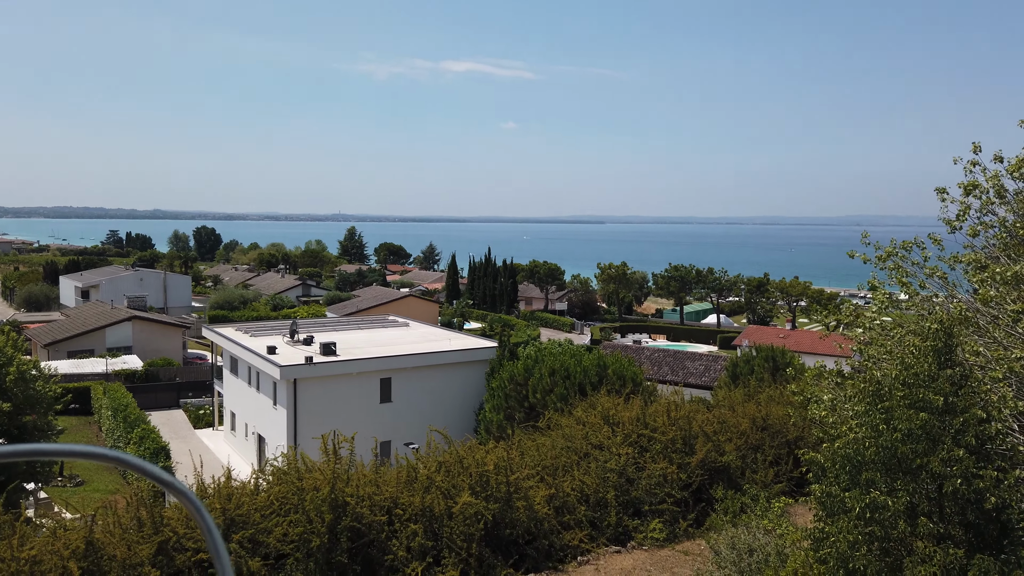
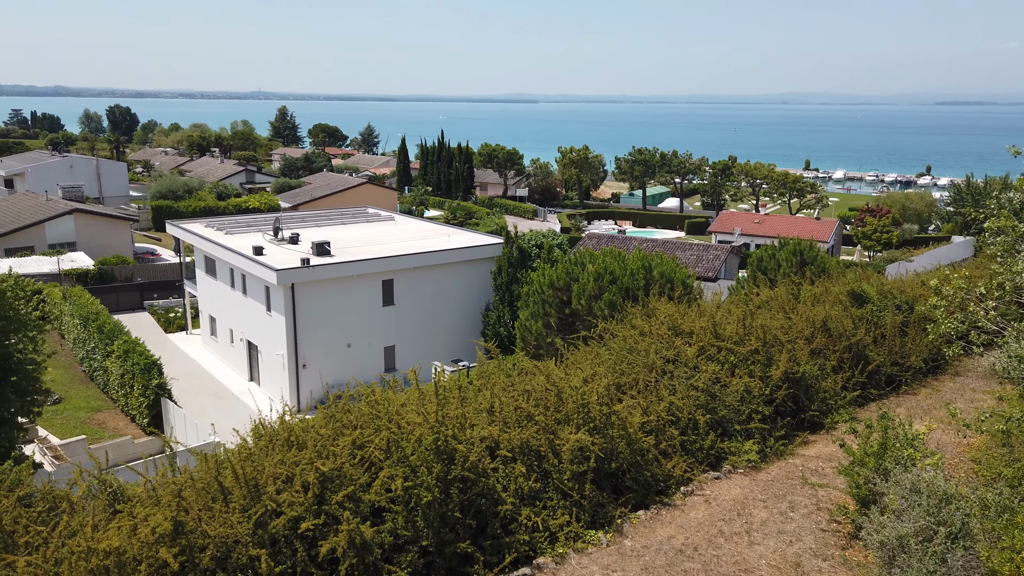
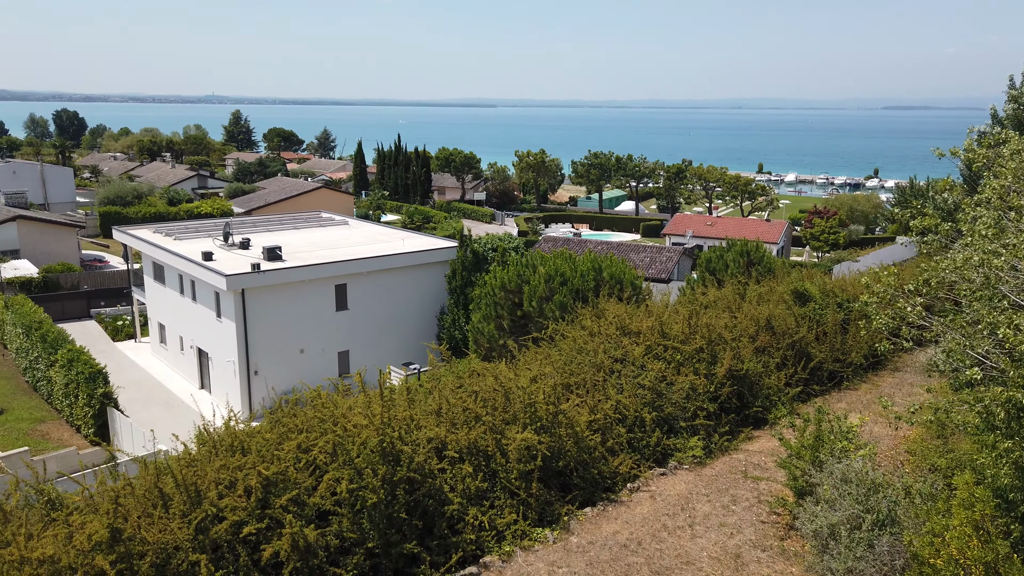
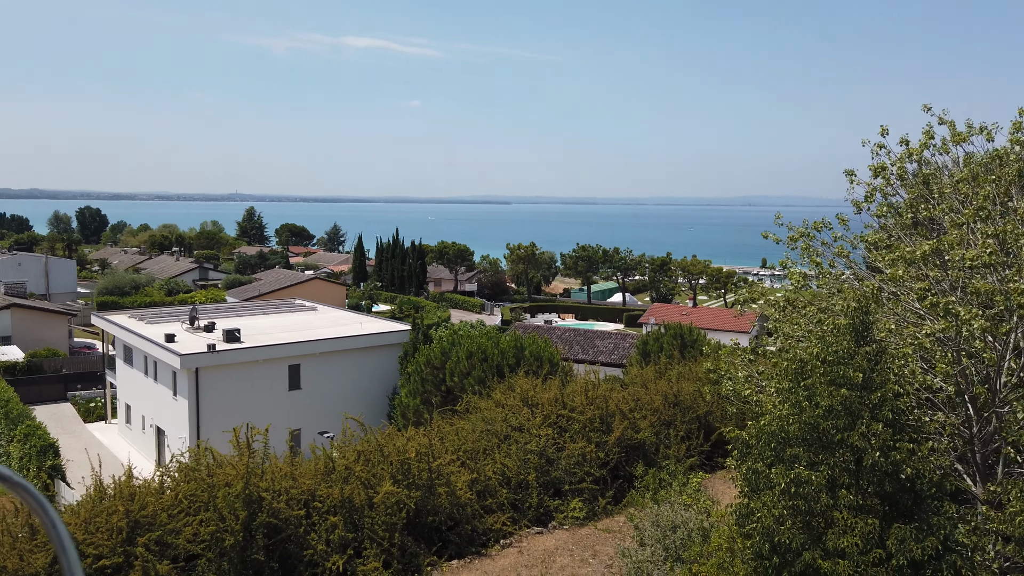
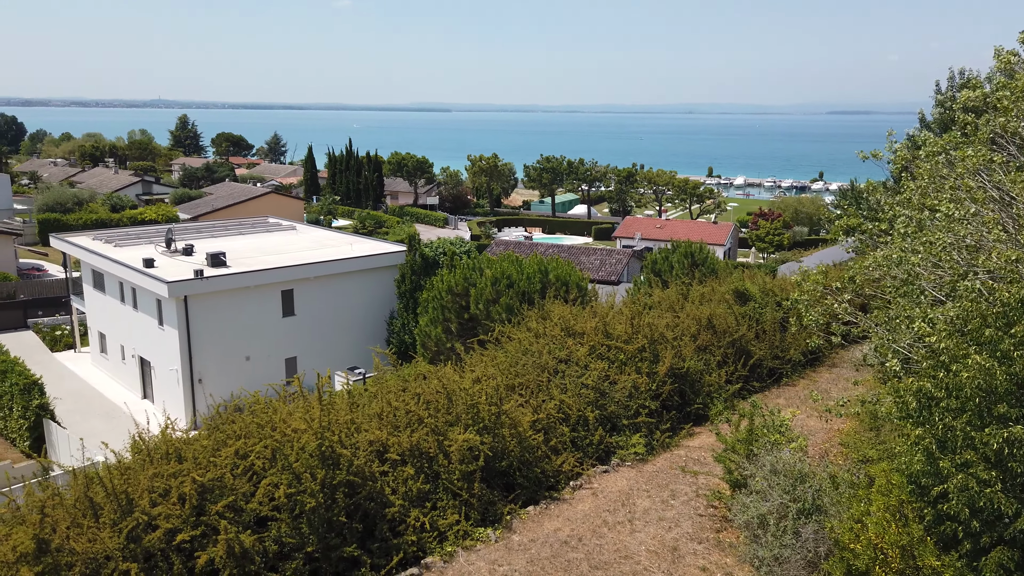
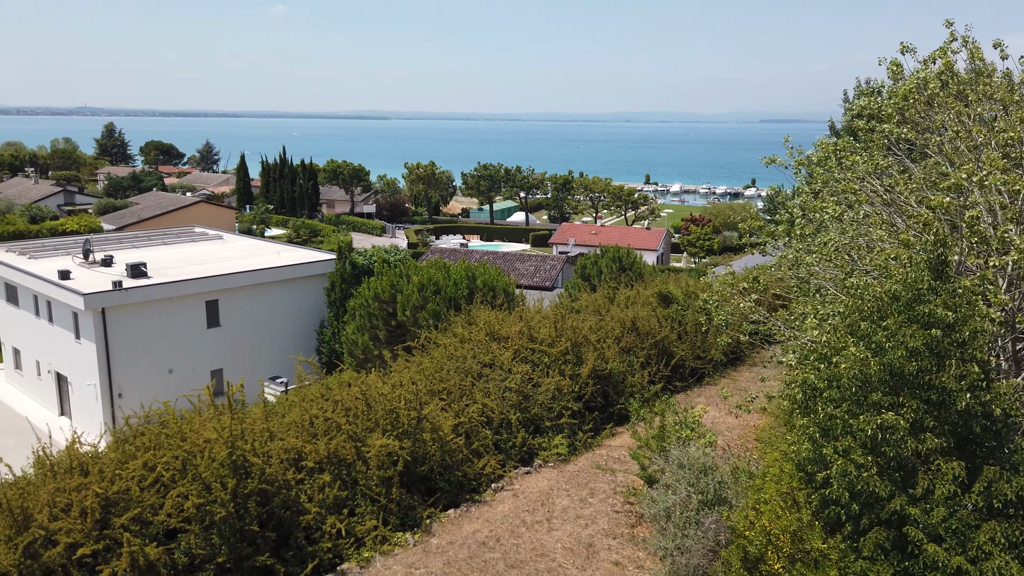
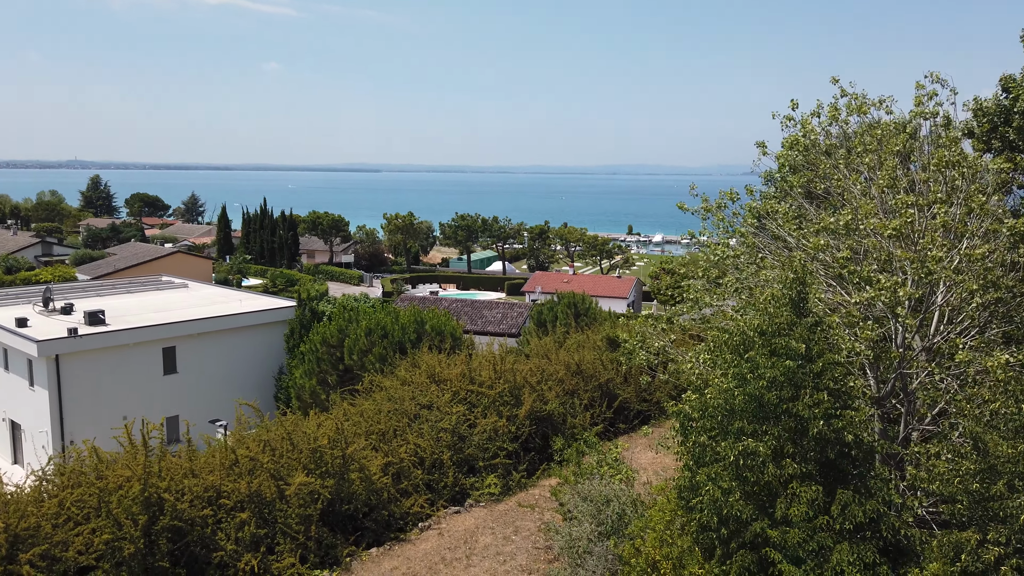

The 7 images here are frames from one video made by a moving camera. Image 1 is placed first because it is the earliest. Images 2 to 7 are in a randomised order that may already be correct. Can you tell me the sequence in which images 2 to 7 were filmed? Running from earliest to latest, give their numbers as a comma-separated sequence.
4, 7, 6, 5, 3, 2
